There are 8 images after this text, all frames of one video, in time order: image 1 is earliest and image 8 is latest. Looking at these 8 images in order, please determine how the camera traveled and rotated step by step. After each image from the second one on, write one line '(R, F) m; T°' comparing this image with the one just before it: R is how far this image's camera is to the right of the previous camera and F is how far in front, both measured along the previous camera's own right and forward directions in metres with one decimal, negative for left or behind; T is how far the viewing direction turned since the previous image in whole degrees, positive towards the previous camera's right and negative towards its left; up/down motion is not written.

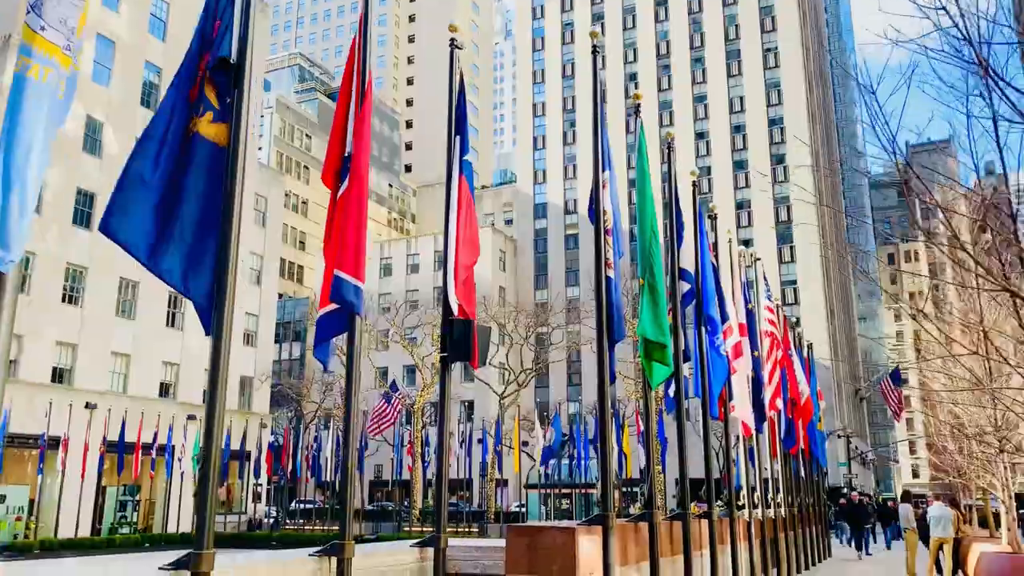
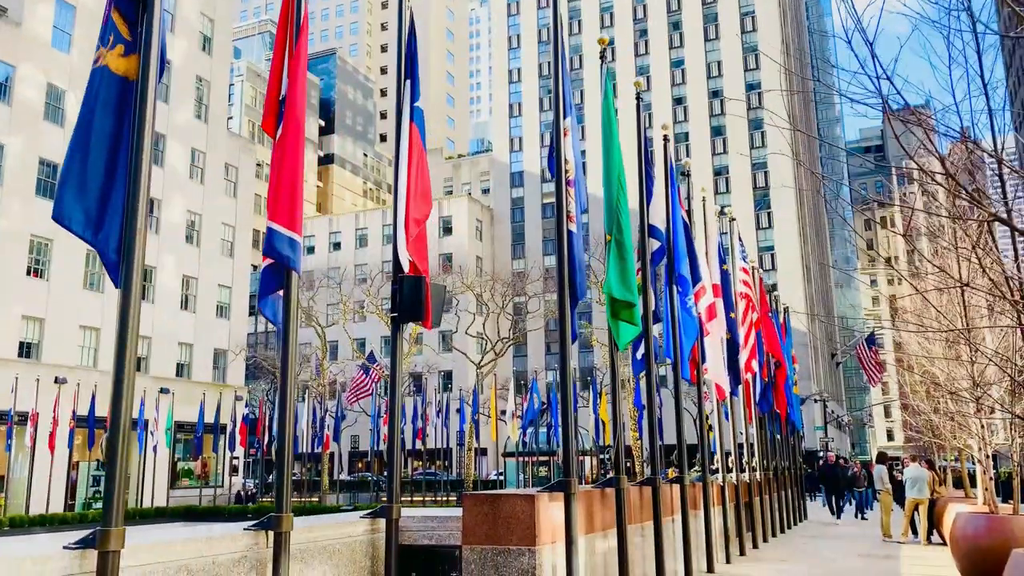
(+0.2, +0.5) m; +1°
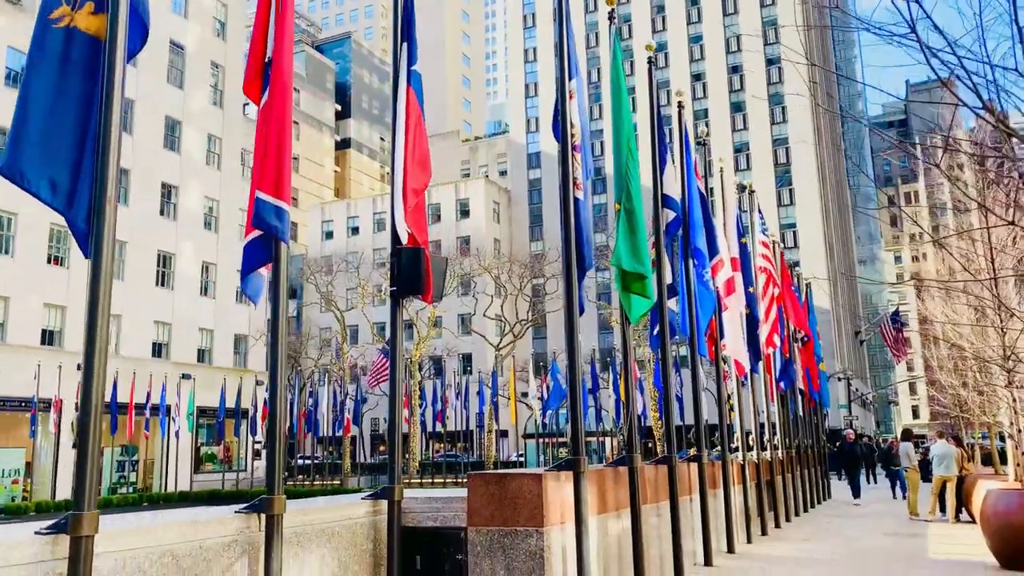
(+0.1, +0.4) m; -1°
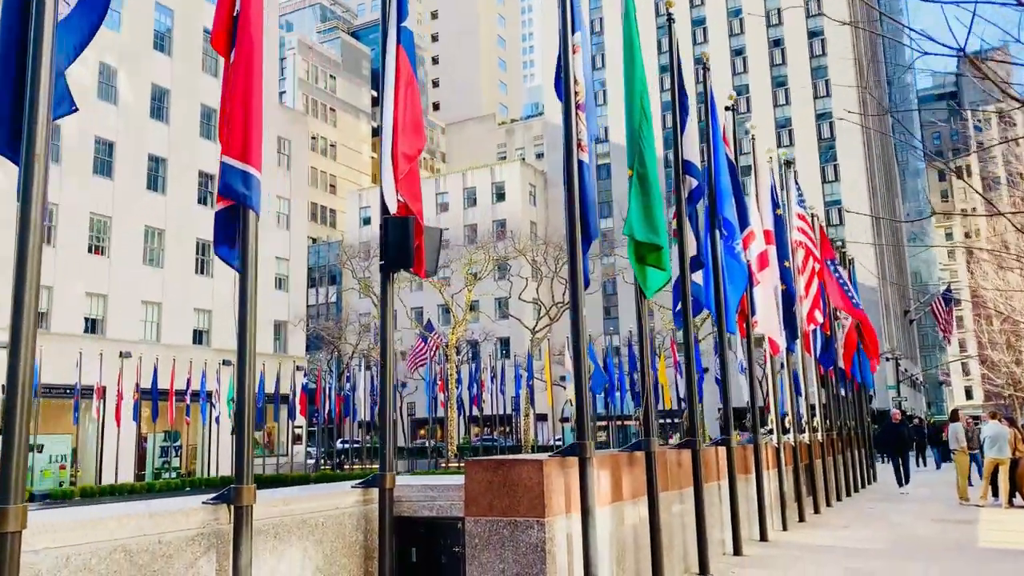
(+0.3, +0.6) m; -3°
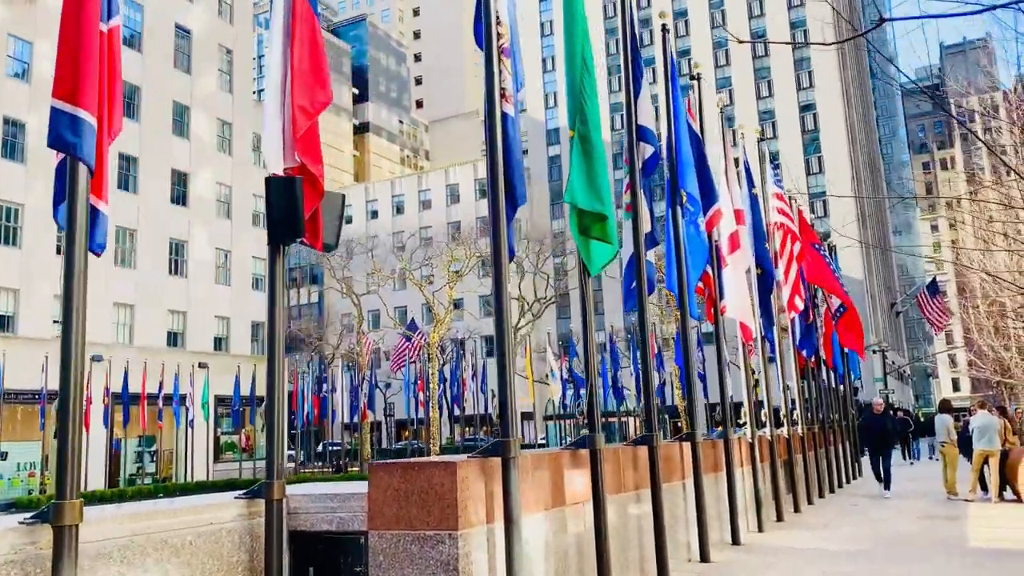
(+0.5, +1.0) m; +1°
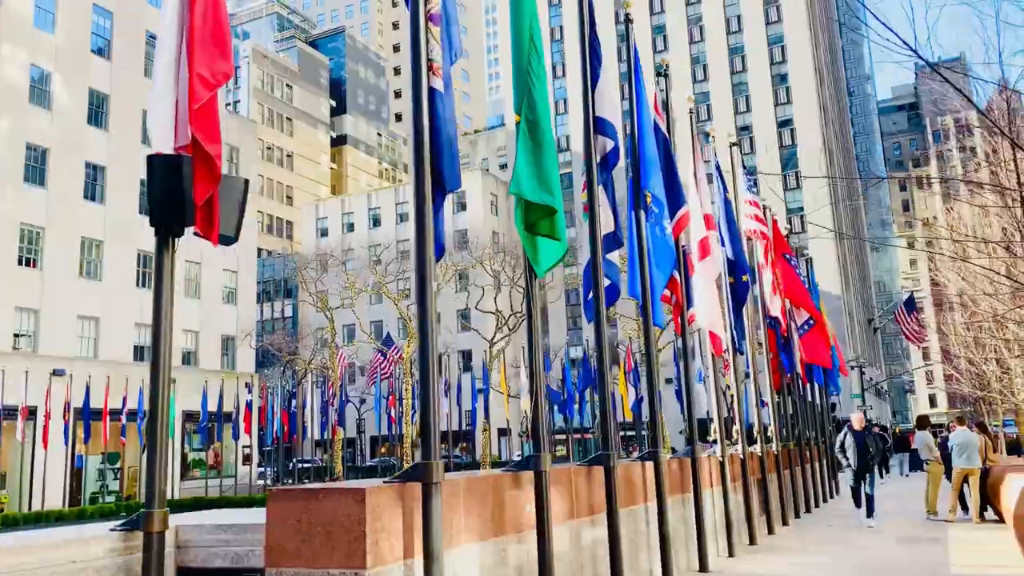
(+0.3, +0.8) m; +1°
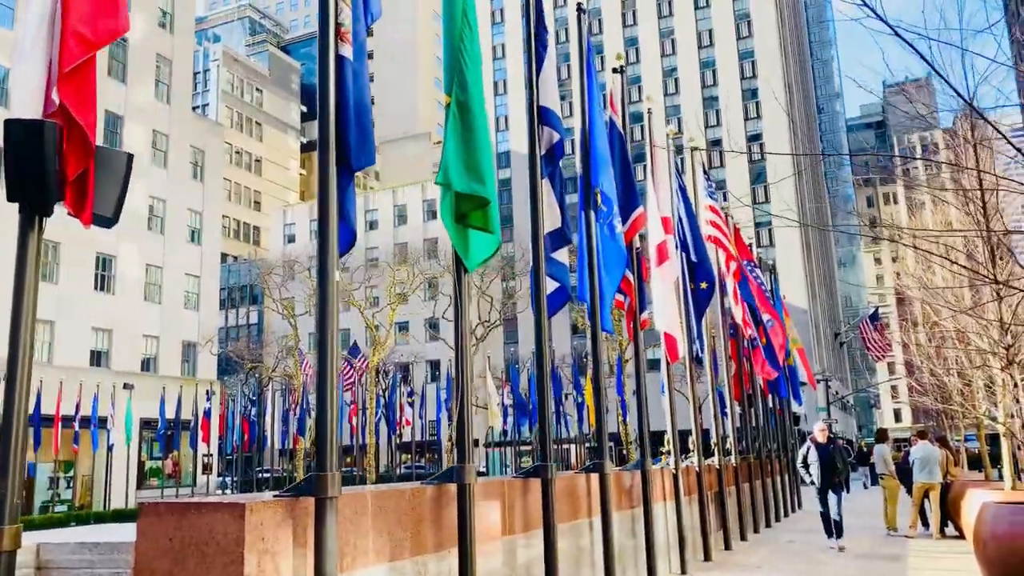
(+0.3, +0.5) m; +2°
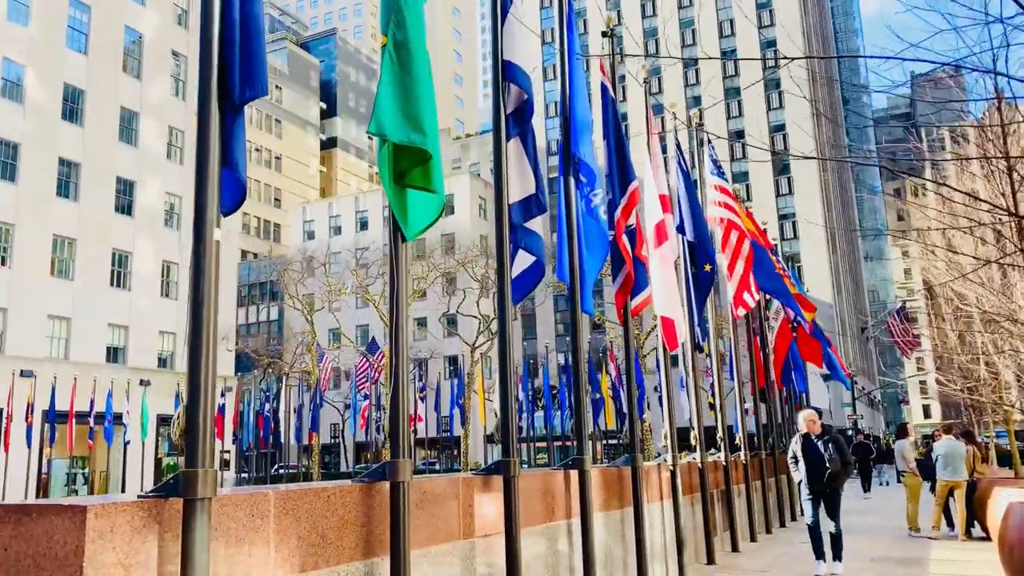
(+0.5, +0.8) m; -2°
